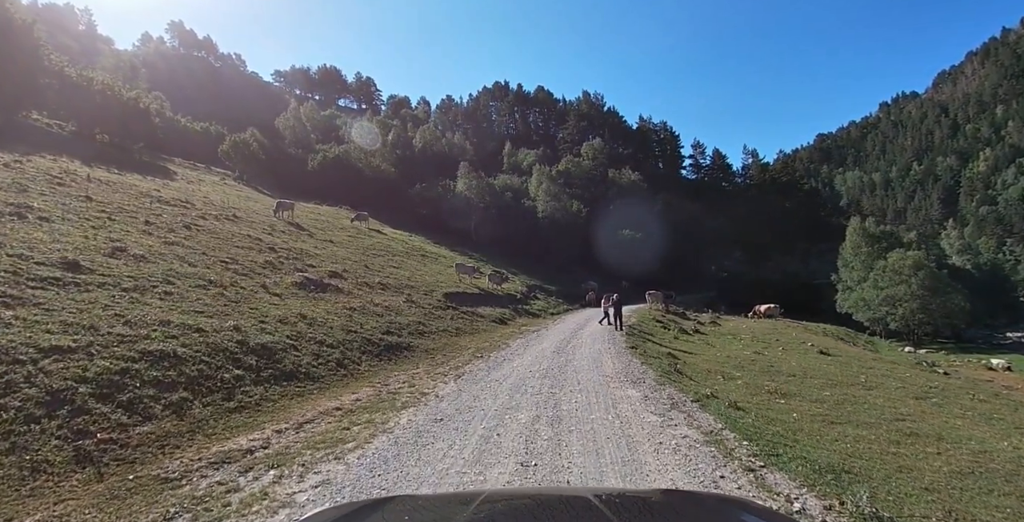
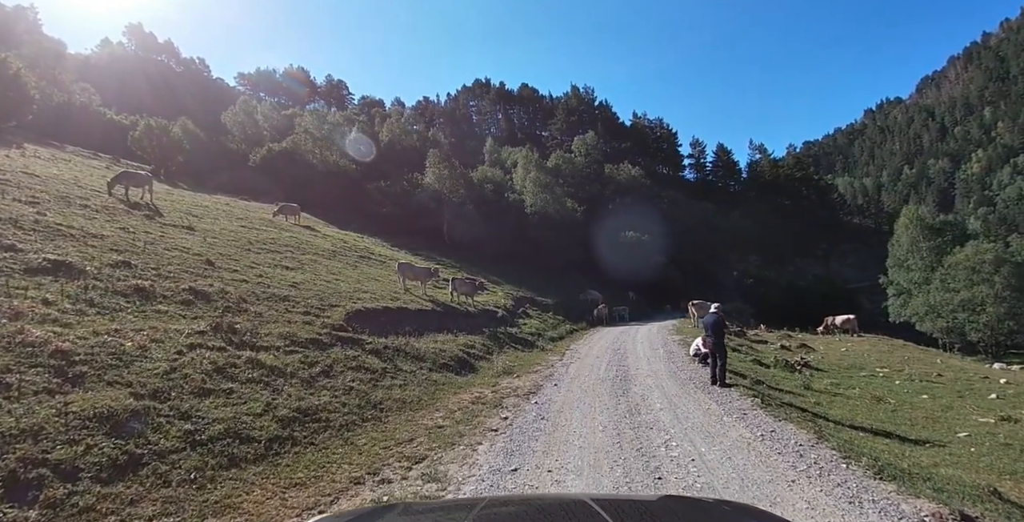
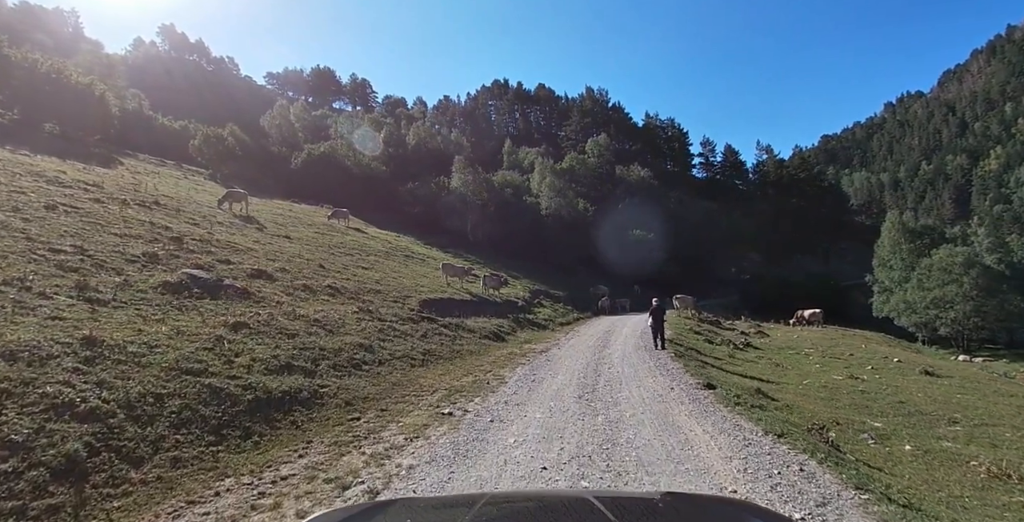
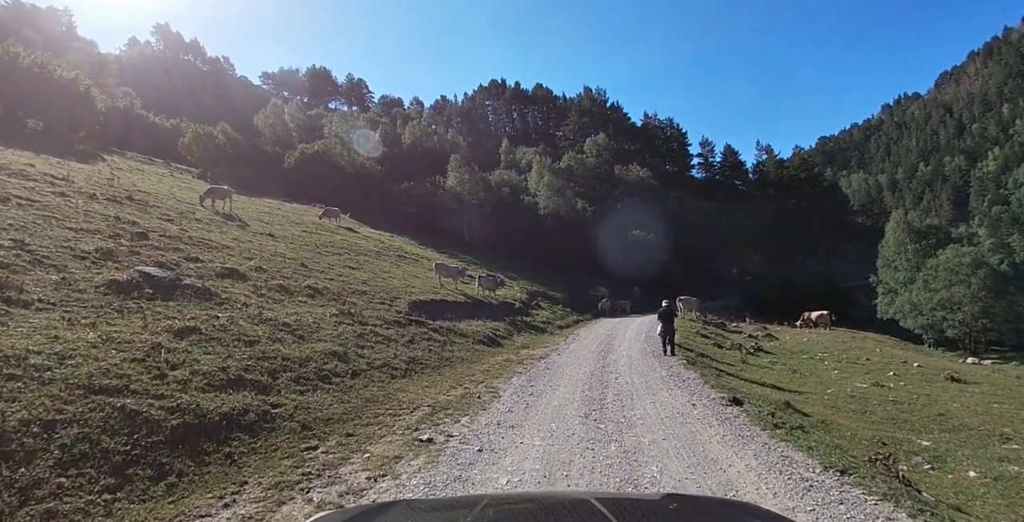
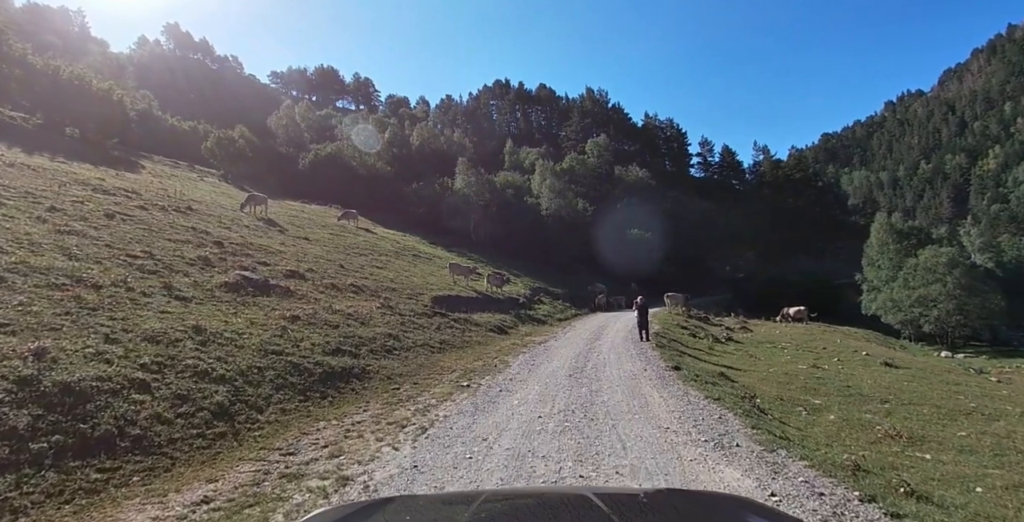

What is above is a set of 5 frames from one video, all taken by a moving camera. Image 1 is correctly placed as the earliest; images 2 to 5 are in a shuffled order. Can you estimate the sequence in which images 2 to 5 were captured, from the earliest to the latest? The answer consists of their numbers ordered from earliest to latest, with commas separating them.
5, 3, 4, 2
